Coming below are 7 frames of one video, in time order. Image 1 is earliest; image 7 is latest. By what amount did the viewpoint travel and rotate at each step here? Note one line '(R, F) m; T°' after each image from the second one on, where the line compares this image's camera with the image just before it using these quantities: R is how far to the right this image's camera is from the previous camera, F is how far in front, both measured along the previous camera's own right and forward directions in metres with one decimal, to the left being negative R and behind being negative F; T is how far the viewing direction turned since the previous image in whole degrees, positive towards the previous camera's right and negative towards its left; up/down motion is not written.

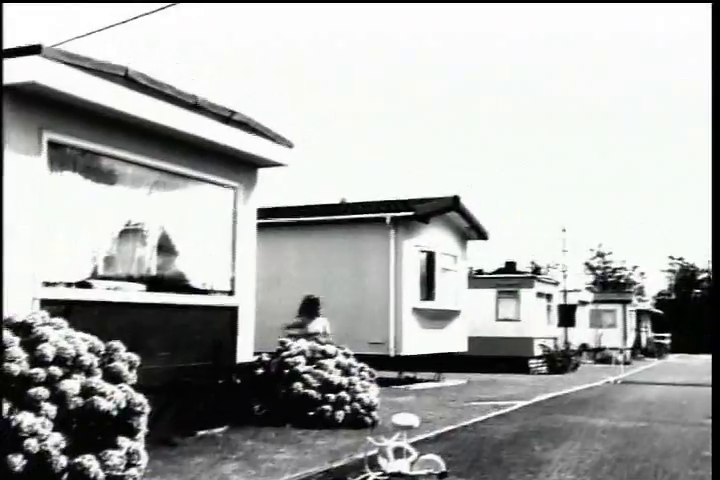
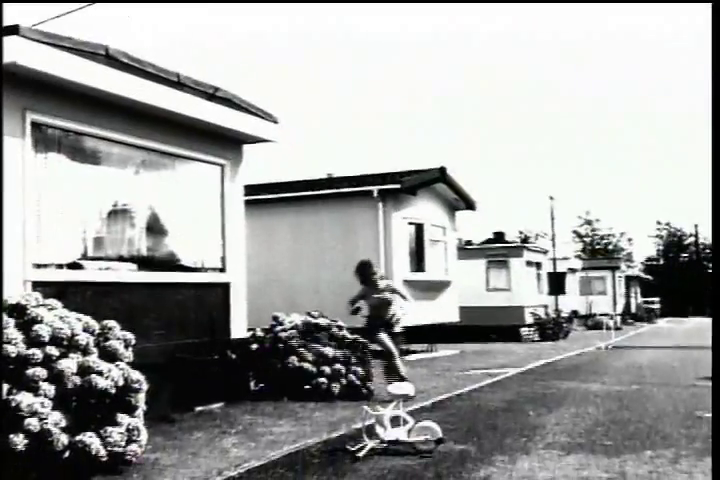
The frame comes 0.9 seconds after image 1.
(0.0, 0.0) m; +1°
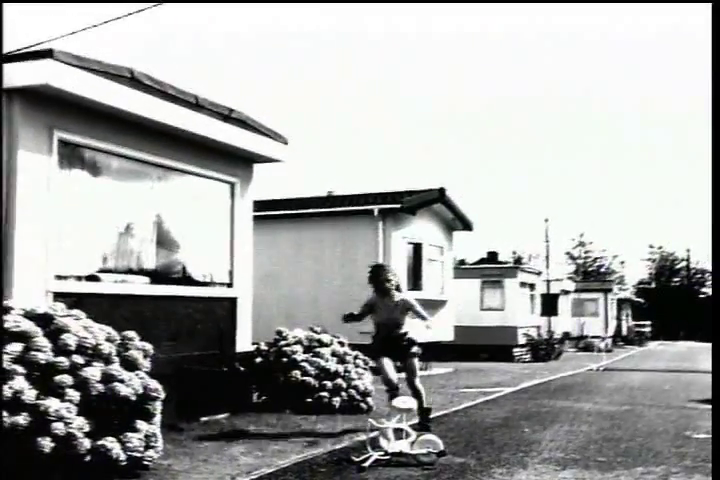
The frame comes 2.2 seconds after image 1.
(-0.1, -0.4) m; 0°
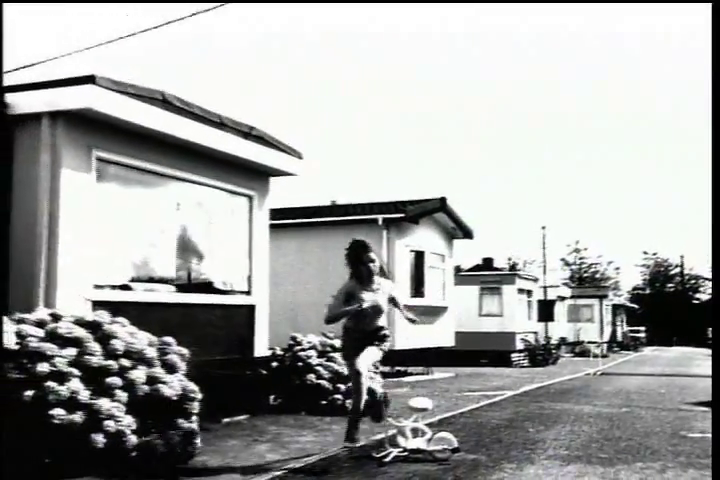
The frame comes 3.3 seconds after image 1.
(-0.2, -0.6) m; 0°
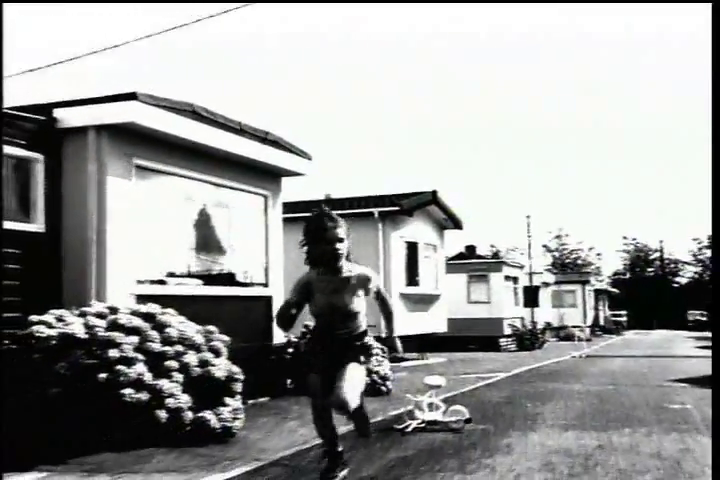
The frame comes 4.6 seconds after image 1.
(-0.4, -1.0) m; +1°
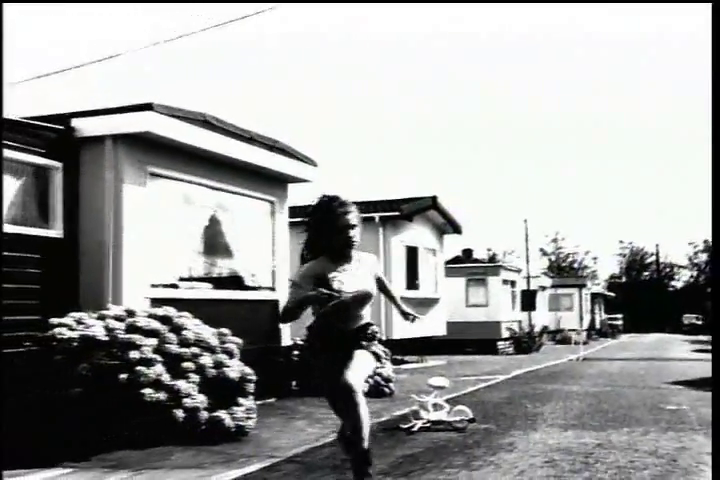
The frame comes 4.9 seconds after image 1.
(-0.1, -0.3) m; 0°
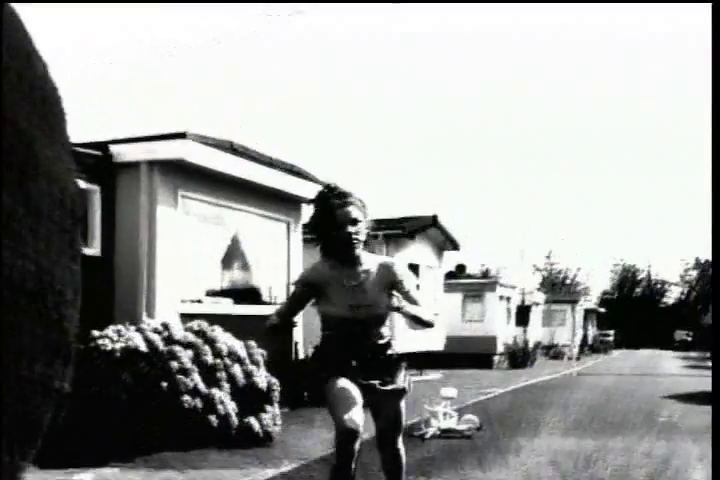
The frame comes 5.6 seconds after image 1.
(-0.3, -0.7) m; 0°
